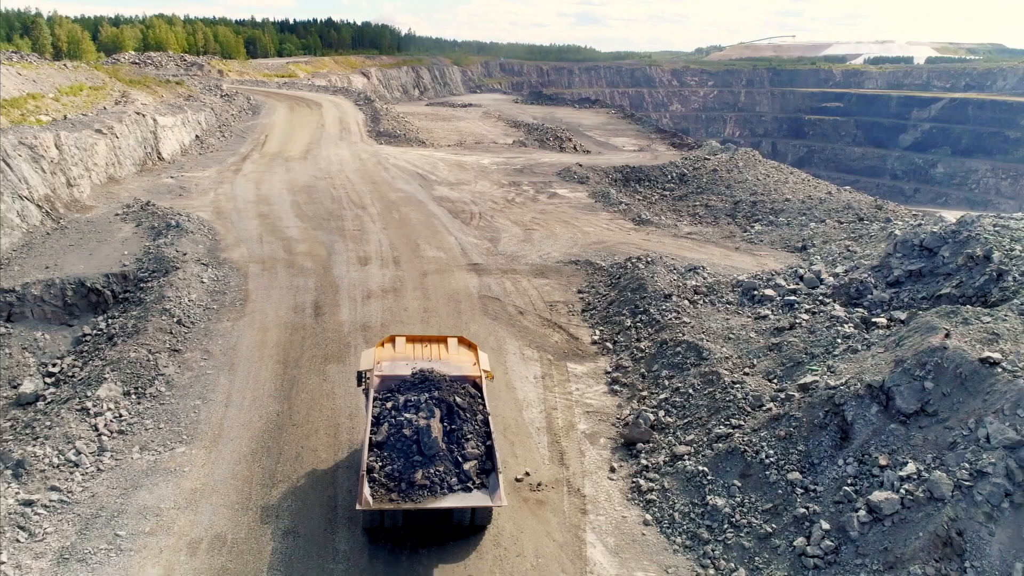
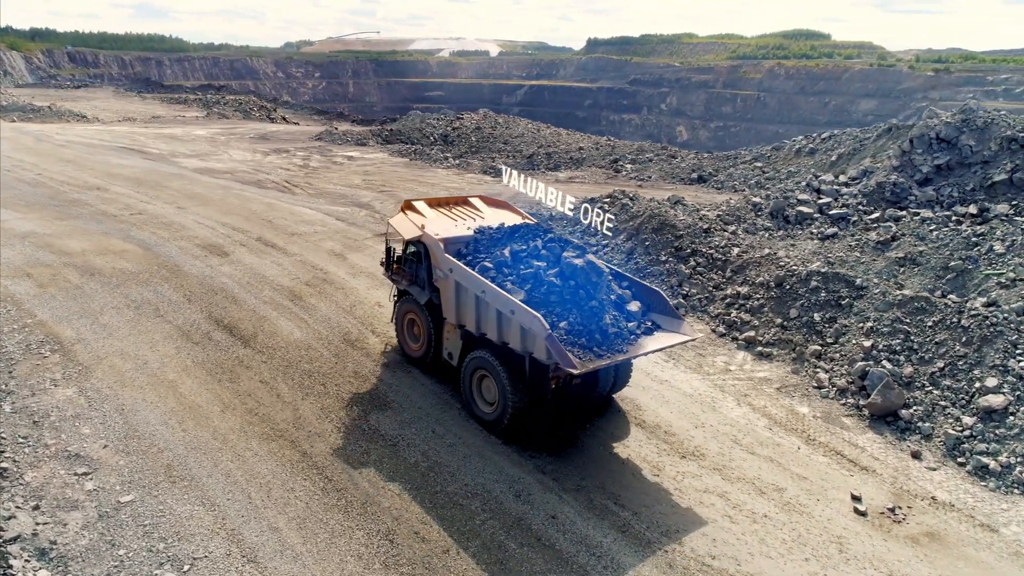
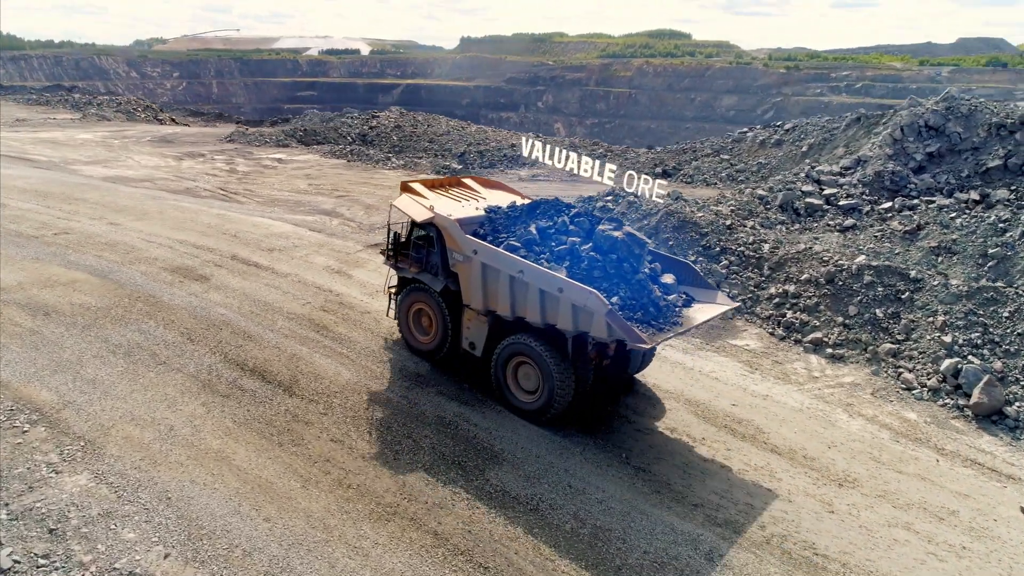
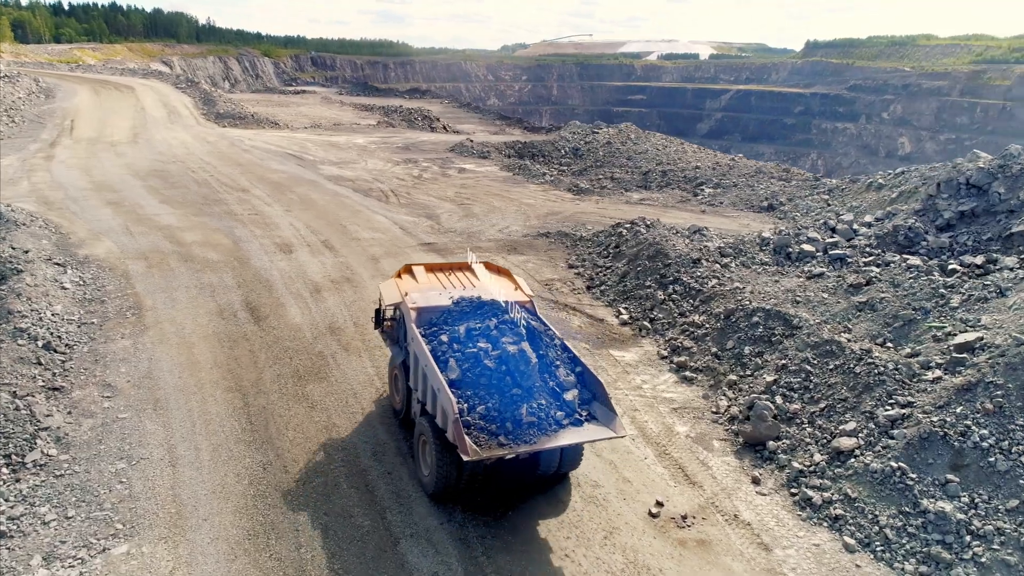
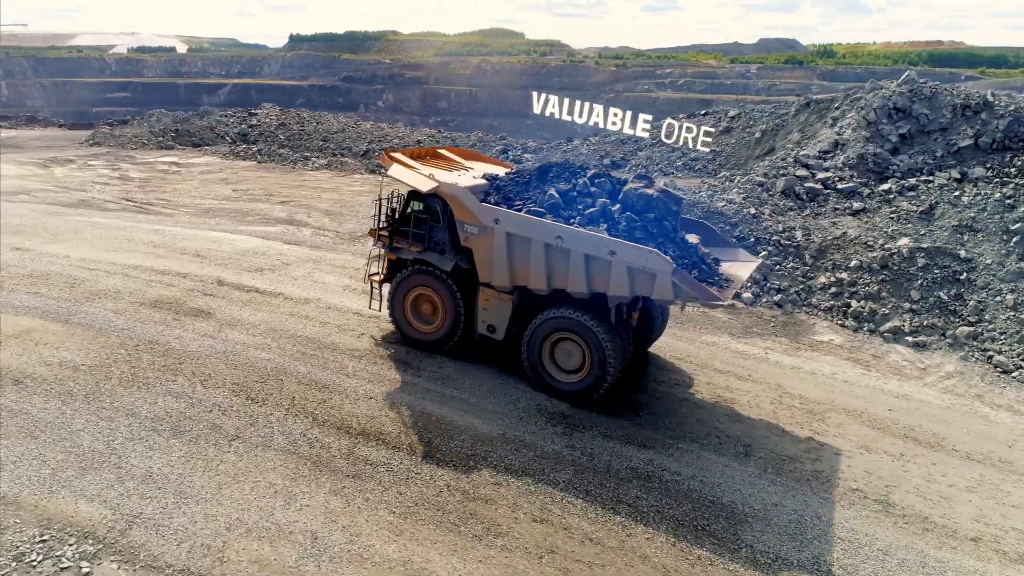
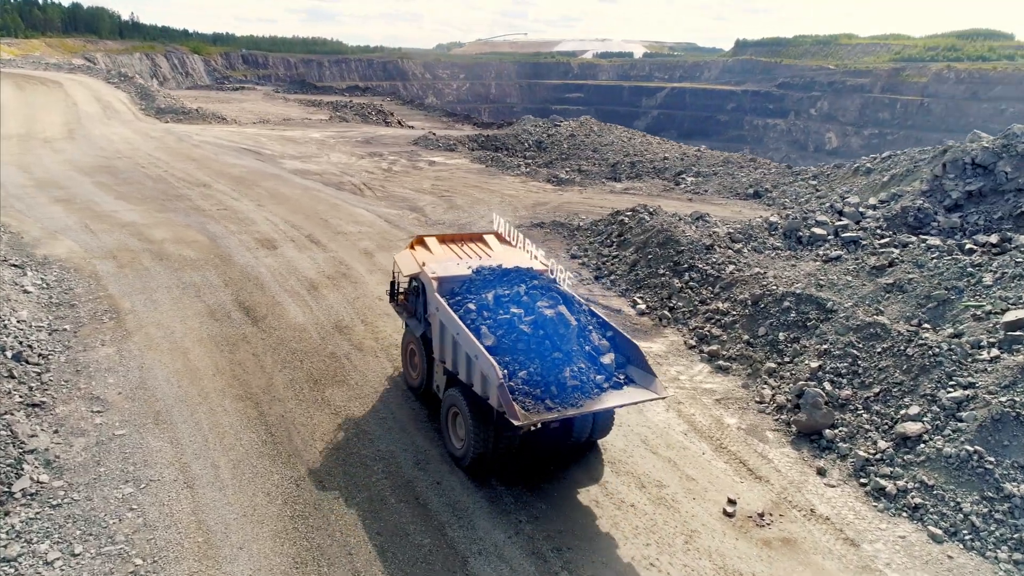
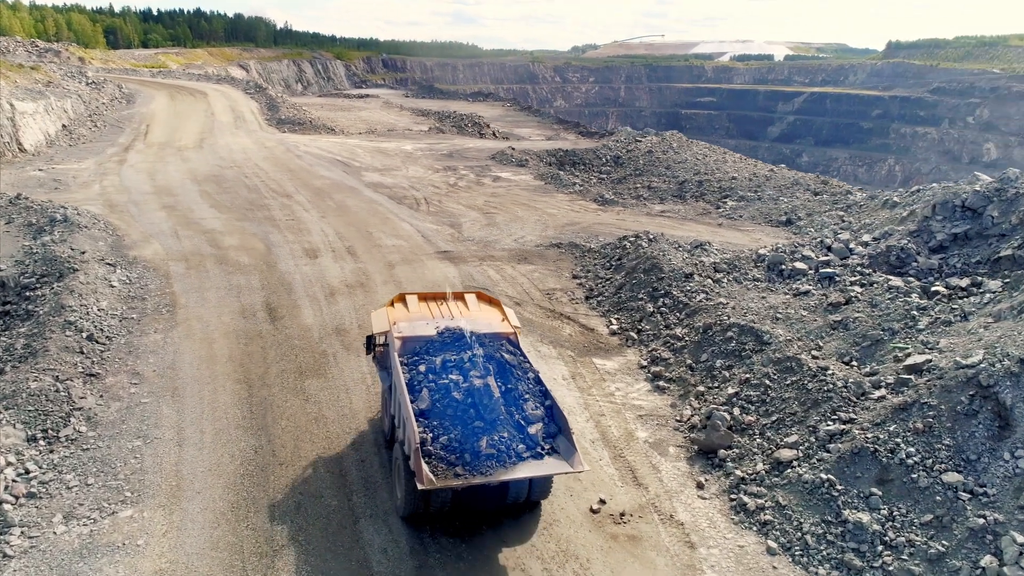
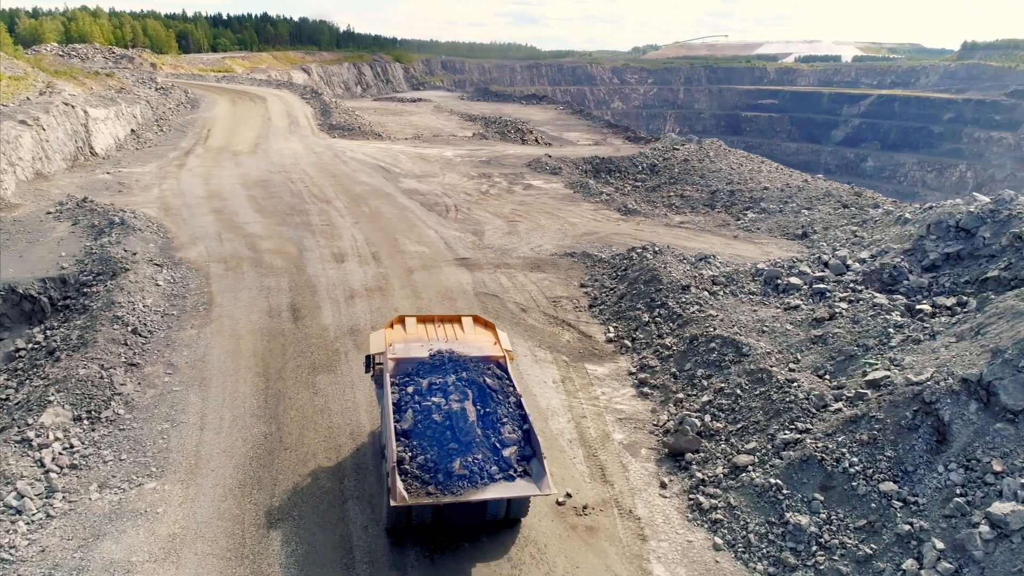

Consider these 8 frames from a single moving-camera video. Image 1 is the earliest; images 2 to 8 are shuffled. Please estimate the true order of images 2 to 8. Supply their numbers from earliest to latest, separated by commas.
8, 7, 4, 6, 2, 3, 5
